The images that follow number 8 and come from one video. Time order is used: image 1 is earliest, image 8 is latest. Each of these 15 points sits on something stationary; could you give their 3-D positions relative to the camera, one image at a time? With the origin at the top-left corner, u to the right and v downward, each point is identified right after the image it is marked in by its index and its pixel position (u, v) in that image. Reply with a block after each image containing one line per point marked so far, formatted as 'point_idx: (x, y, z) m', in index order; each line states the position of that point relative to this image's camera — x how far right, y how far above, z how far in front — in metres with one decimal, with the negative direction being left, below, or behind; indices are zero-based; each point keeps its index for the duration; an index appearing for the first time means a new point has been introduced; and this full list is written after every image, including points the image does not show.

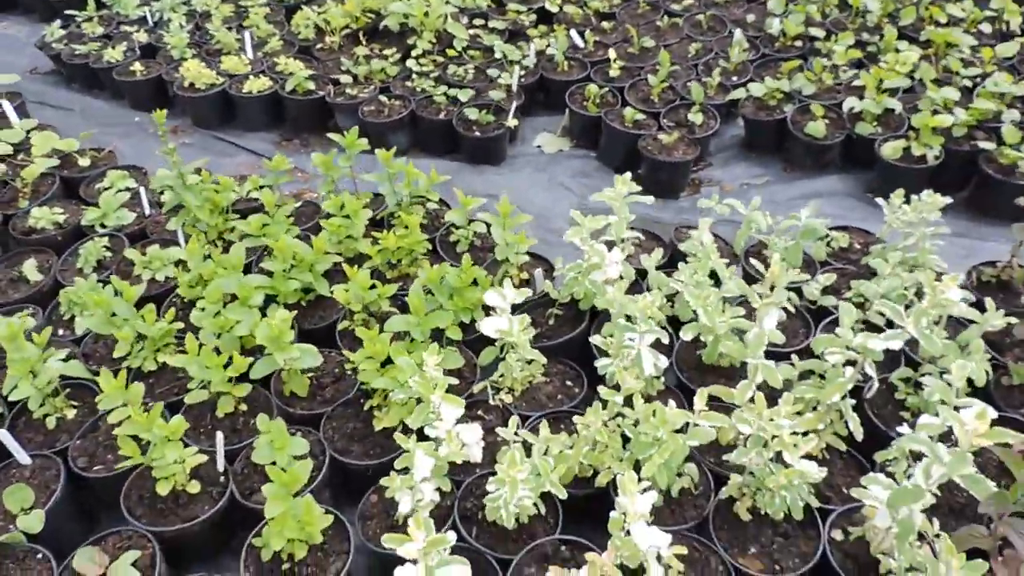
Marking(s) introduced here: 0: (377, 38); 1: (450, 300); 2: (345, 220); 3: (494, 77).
0: (-1.2, +2.2, +6.6) m
1: (-0.3, -0.1, +3.6) m
2: (-0.9, +0.4, +4.0) m
3: (-0.1, +1.6, +5.8) m
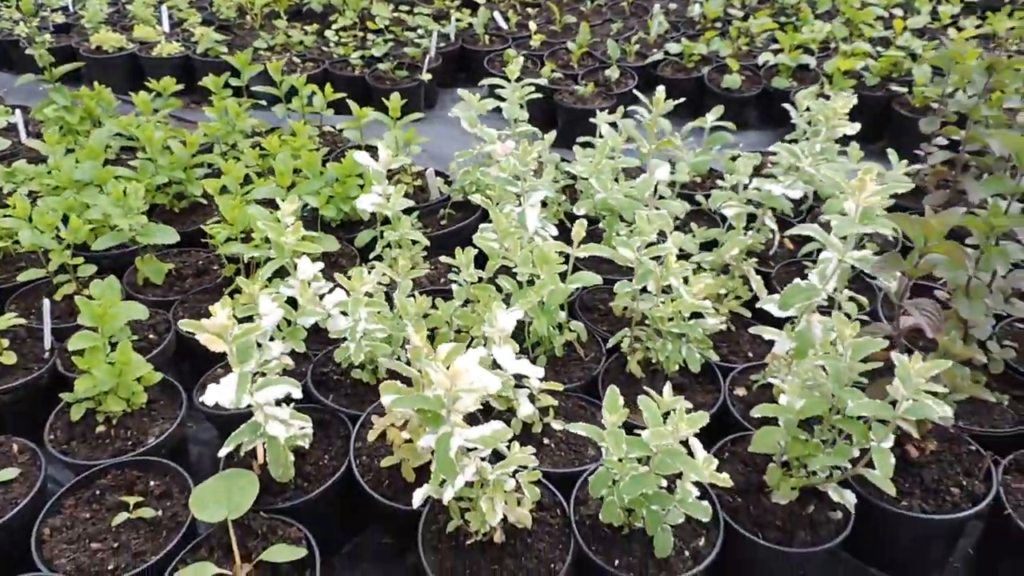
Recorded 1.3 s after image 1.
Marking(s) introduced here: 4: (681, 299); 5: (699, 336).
0: (-1.8, +2.3, +6.5) m
1: (-0.8, +0.4, +3.3) m
2: (-1.4, +0.8, +3.7) m
3: (-0.8, +1.9, +5.7) m
4: (+0.5, 0.0, +2.5) m
5: (+0.6, -0.2, +2.5) m
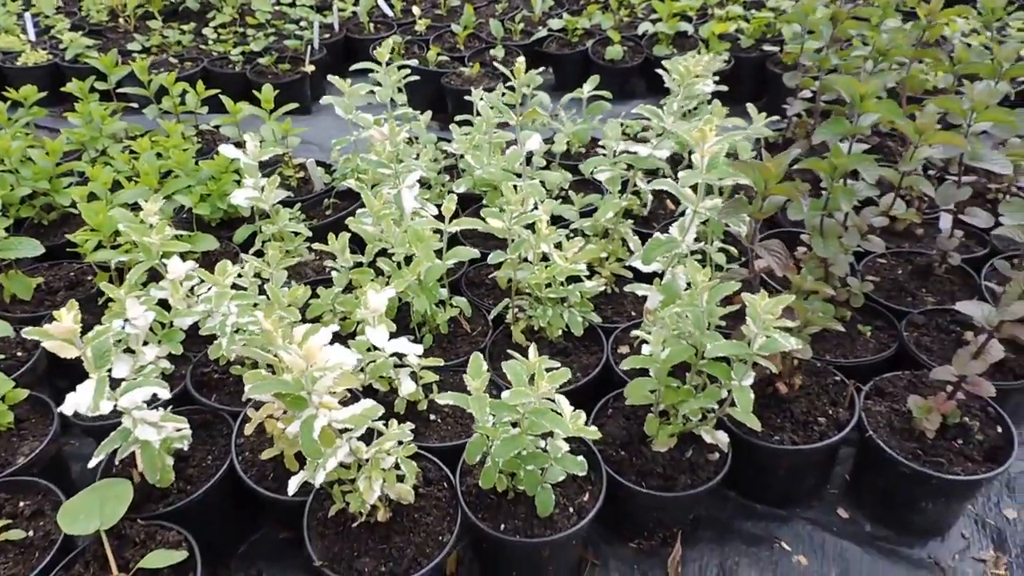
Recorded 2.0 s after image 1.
0: (-2.8, +2.2, +6.3) m
1: (-1.3, +0.4, +3.2) m
2: (-2.0, +0.8, +3.6) m
3: (-1.6, +1.9, +5.6) m
4: (+0.1, +0.1, +2.5) m
5: (+0.2, 0.0, +2.5) m
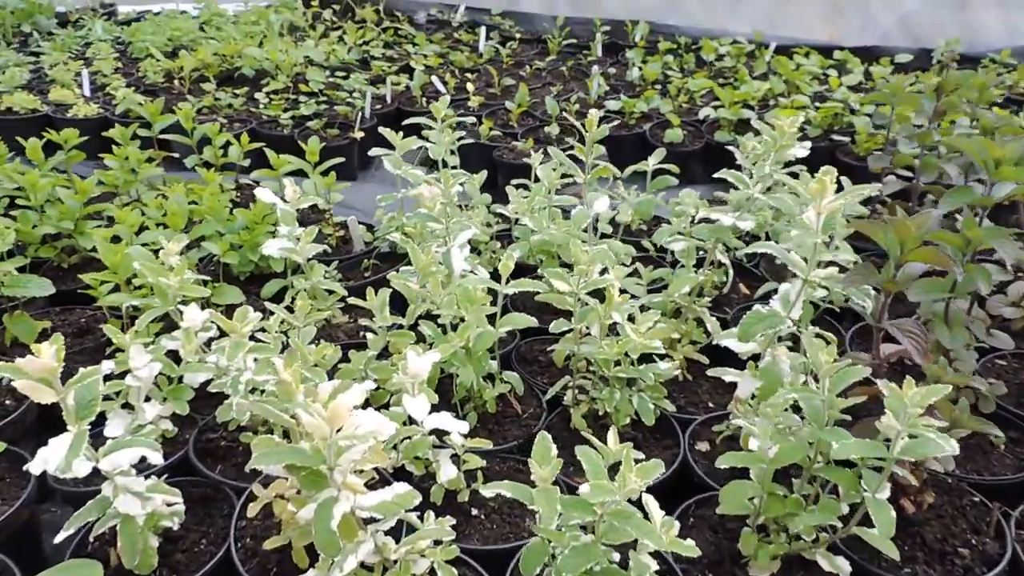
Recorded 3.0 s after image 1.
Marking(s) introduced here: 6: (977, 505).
0: (-2.3, +1.7, +6.3) m
1: (-1.1, +0.2, +2.9) m
2: (-1.7, +0.5, +3.4) m
3: (-1.2, +1.4, +5.5) m
4: (+0.3, -0.1, +2.1) m
5: (+0.4, -0.3, +2.1) m
6: (+1.2, -0.6, +2.0) m
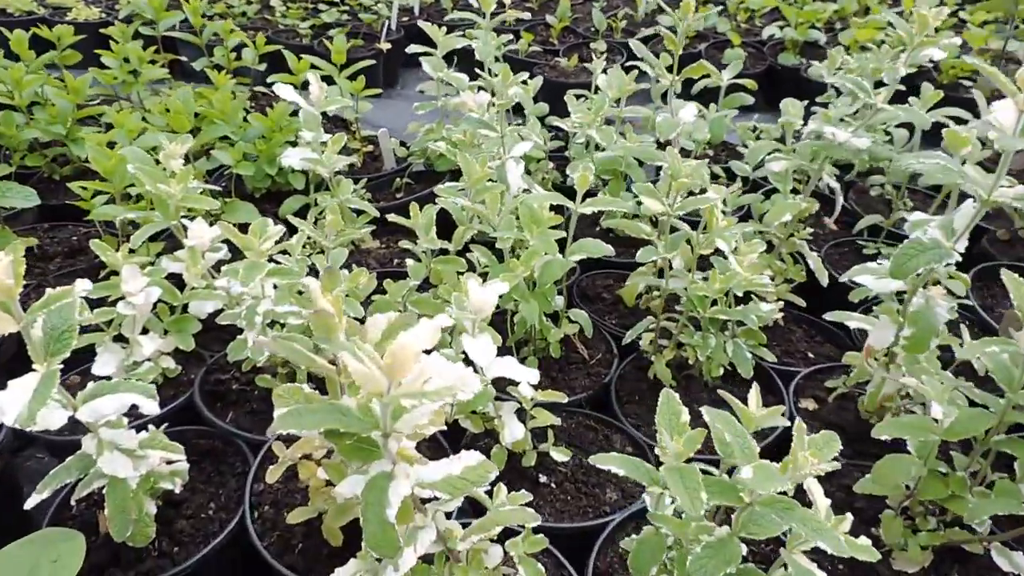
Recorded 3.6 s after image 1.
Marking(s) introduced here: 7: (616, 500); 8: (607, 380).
0: (-2.1, +2.3, +5.8) m
1: (-0.9, +0.5, +2.5) m
2: (-1.5, +0.8, +3.0) m
3: (-0.9, +1.8, +5.0) m
4: (+0.5, 0.0, +1.7) m
5: (+0.6, -0.1, +1.7) m
6: (+1.3, -0.4, +1.6) m
7: (+0.2, -0.4, +1.5) m
8: (+0.2, -0.2, +1.9) m
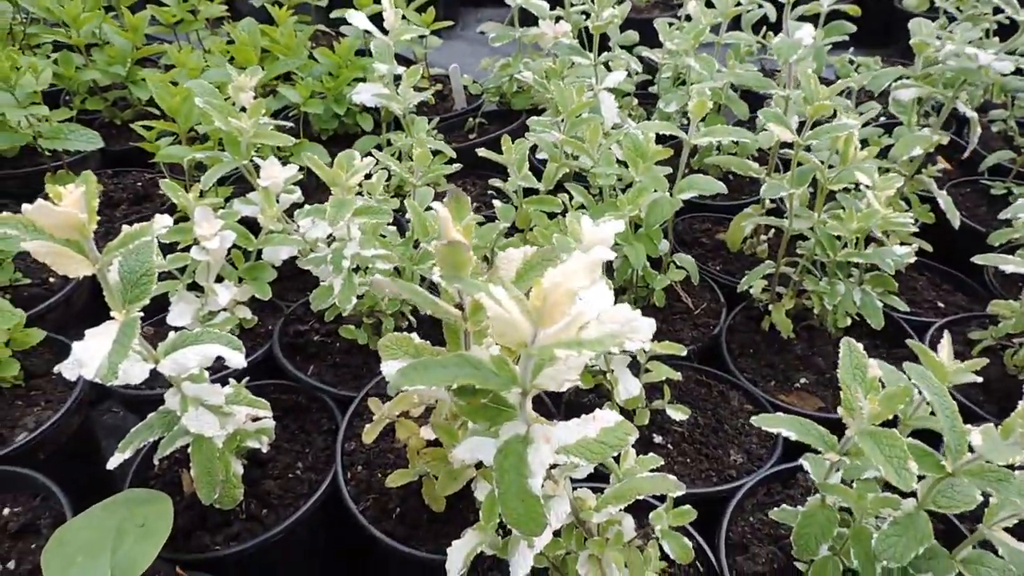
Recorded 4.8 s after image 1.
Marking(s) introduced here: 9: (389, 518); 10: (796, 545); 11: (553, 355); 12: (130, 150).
0: (-1.6, +2.6, +5.6) m
1: (-0.6, +0.7, +2.4) m
2: (-1.2, +1.0, +2.8) m
3: (-0.5, +2.1, +4.7) m
4: (+0.7, +0.2, +1.5) m
5: (+0.8, 0.0, +1.5) m
6: (+1.6, -0.3, +1.3) m
7: (+0.4, -0.3, +1.4) m
8: (+0.5, -0.1, +1.7) m
9: (-0.2, -0.4, +1.3) m
10: (+0.4, -0.3, +1.0) m
11: (0.0, -0.1, +0.8) m
12: (-1.3, +0.5, +2.5) m
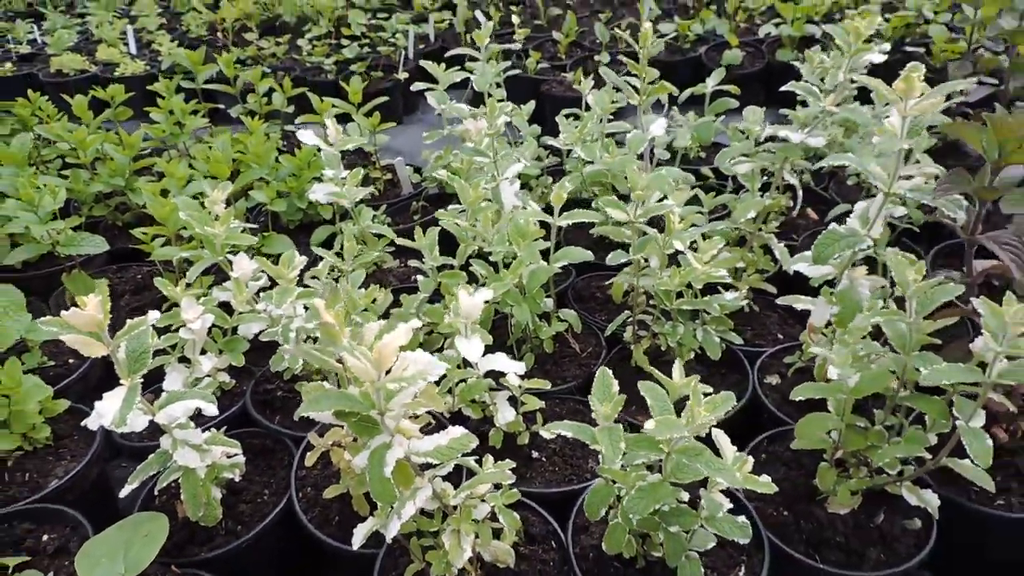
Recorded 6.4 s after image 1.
0: (-2.0, +2.1, +6.2) m
1: (-0.9, +0.4, +2.9) m
2: (-1.5, +0.7, +3.4) m
3: (-0.9, +1.7, +5.3) m
4: (+0.5, 0.0, +2.0) m
5: (+0.5, -0.1, +2.0) m
6: (+1.3, -0.3, +1.8) m
7: (+0.2, -0.4, +1.8) m
8: (+0.2, -0.2, +2.2) m
9: (-0.4, -0.5, +1.8) m
10: (+0.1, -0.4, +1.4) m
11: (-0.2, -0.2, +1.2) m
12: (-1.5, +0.2, +3.0) m
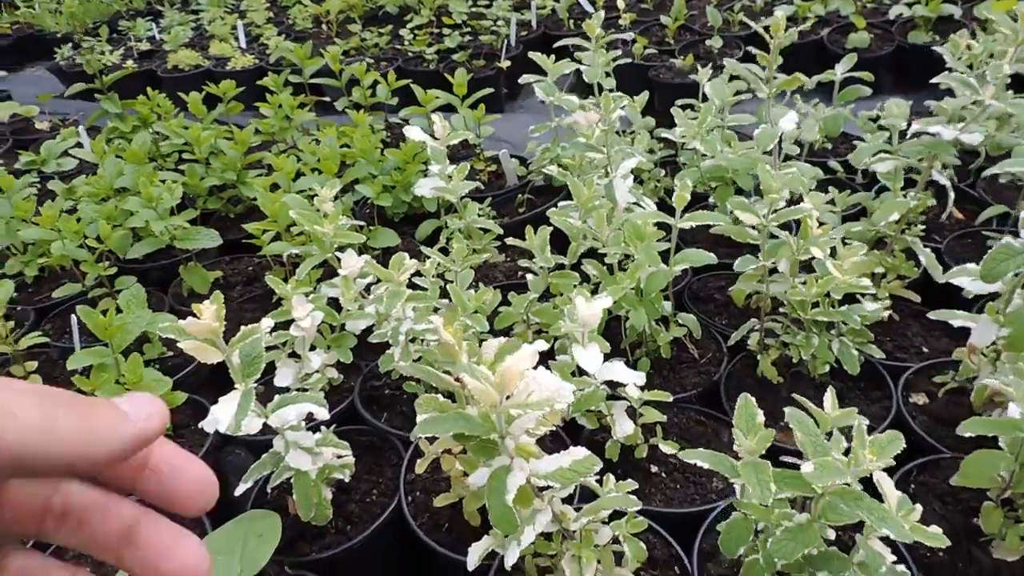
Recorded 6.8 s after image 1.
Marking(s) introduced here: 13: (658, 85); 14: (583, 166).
0: (-1.1, +2.2, +6.3) m
1: (-0.5, +0.4, +2.9) m
2: (-1.0, +0.8, +3.4) m
3: (-0.2, +1.8, +5.2) m
4: (+0.8, 0.0, +1.8) m
5: (+0.8, -0.1, +1.8) m
6: (+1.6, -0.4, +1.5) m
7: (+0.5, -0.5, +1.7) m
8: (+0.5, -0.2, +2.0) m
9: (-0.2, -0.6, +1.7) m
10: (+0.4, -0.4, +1.3) m
11: (0.0, -0.2, +1.1) m
12: (-1.1, +0.2, +3.0) m
13: (+0.9, +1.2, +4.5) m
14: (+0.2, +0.4, +2.5) m
